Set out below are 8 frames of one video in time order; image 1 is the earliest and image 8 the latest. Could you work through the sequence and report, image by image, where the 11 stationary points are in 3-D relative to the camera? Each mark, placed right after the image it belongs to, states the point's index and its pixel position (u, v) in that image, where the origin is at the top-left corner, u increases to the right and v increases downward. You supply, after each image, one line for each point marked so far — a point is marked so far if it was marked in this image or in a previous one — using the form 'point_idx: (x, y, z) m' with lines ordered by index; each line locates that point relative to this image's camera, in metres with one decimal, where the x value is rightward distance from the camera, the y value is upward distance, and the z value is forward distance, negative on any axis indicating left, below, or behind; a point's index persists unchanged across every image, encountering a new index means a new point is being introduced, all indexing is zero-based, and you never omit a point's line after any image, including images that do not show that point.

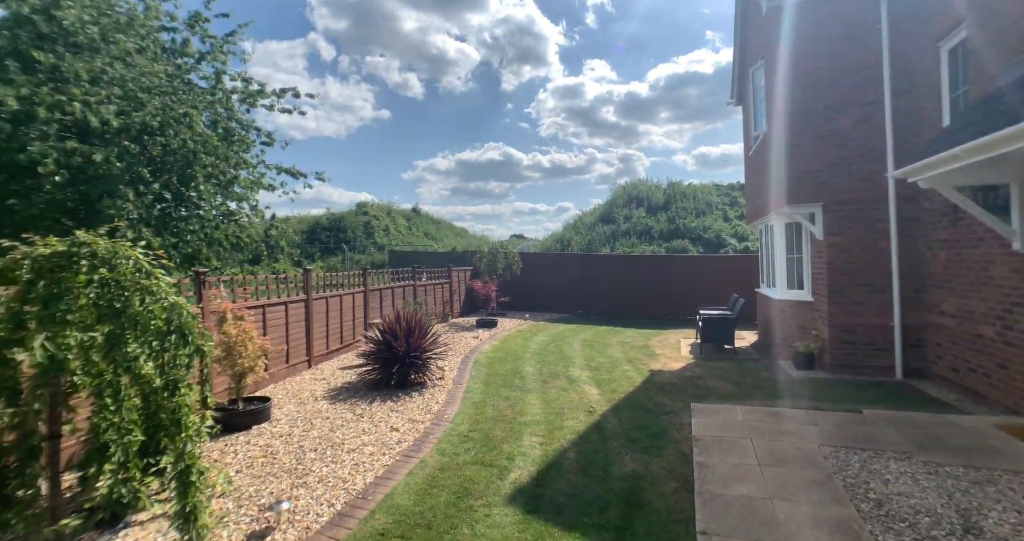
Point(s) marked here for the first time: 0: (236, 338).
0: (-3.0, -0.7, +4.7) m
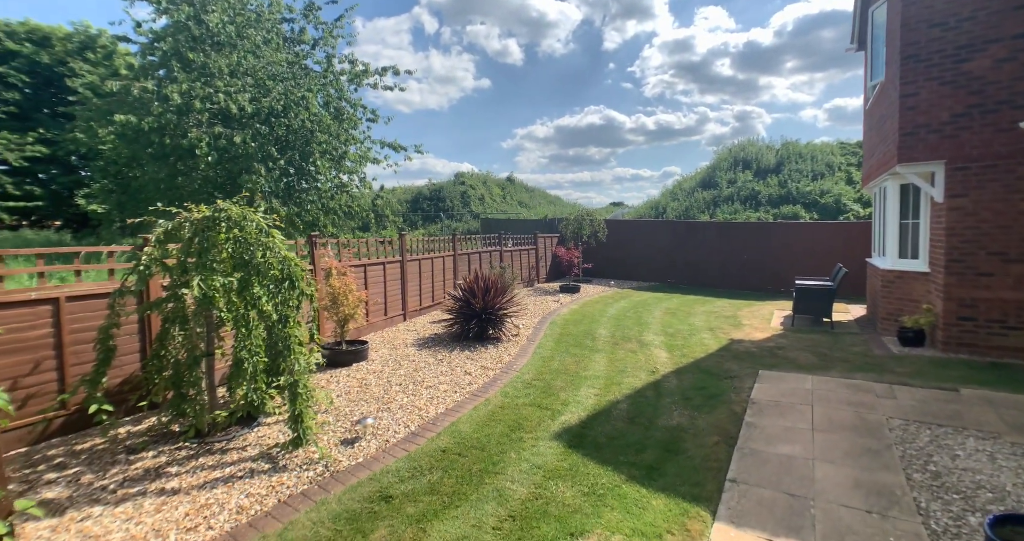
0: (-2.3, -0.3, +5.7) m
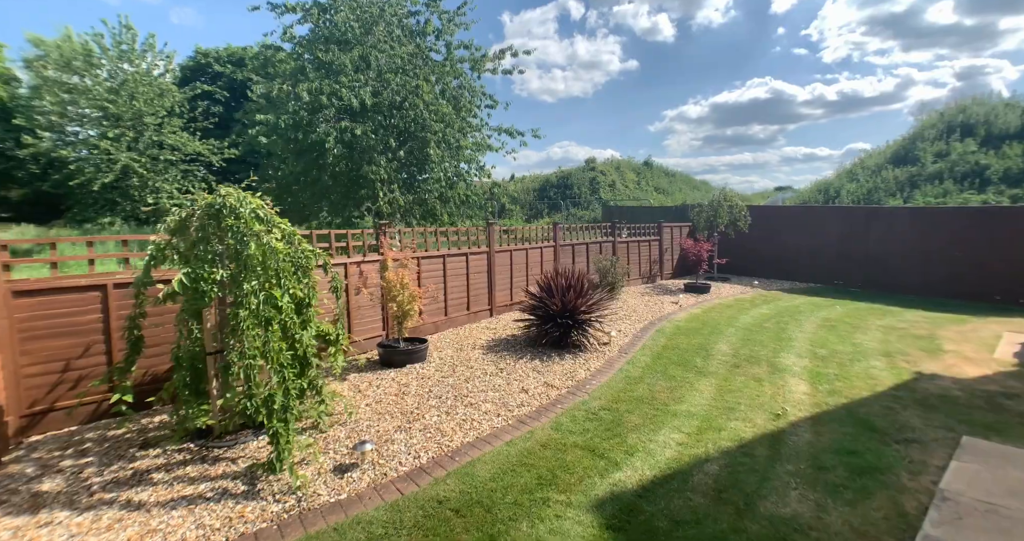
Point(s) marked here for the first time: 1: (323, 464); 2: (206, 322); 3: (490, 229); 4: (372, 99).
0: (-1.4, -0.2, +5.2) m
1: (-1.4, -1.4, +3.2) m
2: (-2.4, -0.4, +3.5) m
3: (-0.4, +0.7, +7.9) m
4: (-3.9, +4.8, +12.8) m
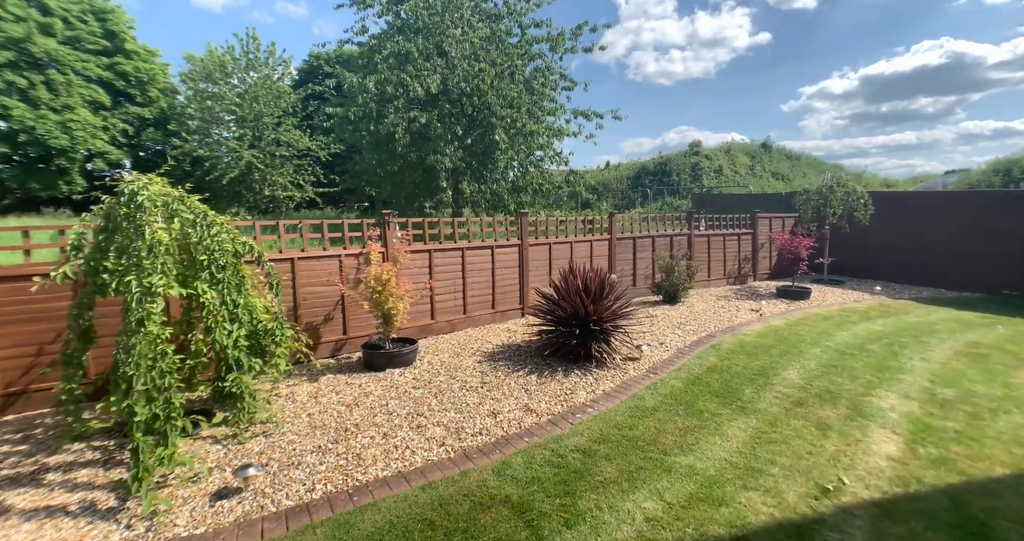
0: (-1.5, -0.1, +4.8) m
1: (-1.9, -1.4, +2.8) m
2: (-2.8, -0.3, +3.3) m
3: (+0.2, +0.8, +7.1) m
4: (-2.0, +5.1, +12.6) m
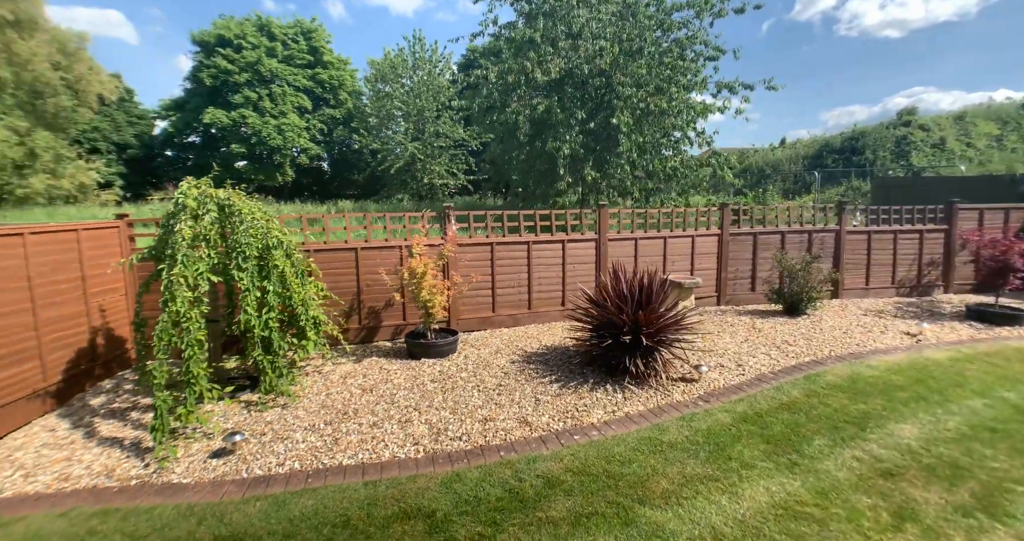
0: (-1.1, 0.0, +5.0) m
1: (-2.2, -1.3, +3.4) m
2: (-2.8, -0.2, +4.1) m
3: (+1.3, +0.8, +6.6) m
4: (+1.3, +5.4, +12.3) m
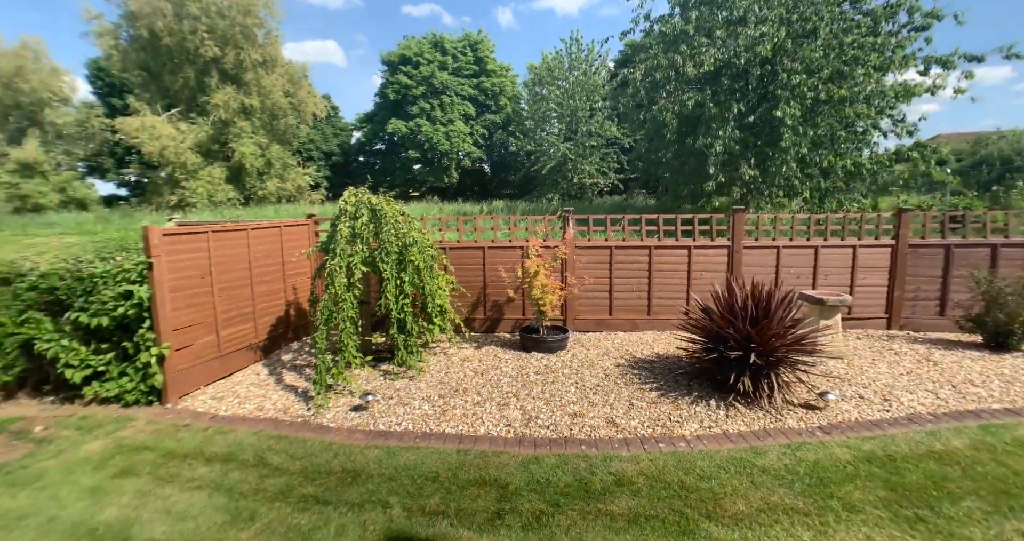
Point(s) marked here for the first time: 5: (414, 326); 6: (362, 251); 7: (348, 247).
0: (+0.2, 0.0, +5.4) m
1: (-1.5, -1.2, +4.3) m
2: (-1.7, -0.1, +5.1) m
3: (+3.0, +0.7, +6.1) m
4: (+5.1, +5.2, +11.5) m
5: (-1.0, -0.6, +4.8) m
6: (-1.5, +0.2, +4.5) m
7: (-1.6, +0.2, +4.4) m
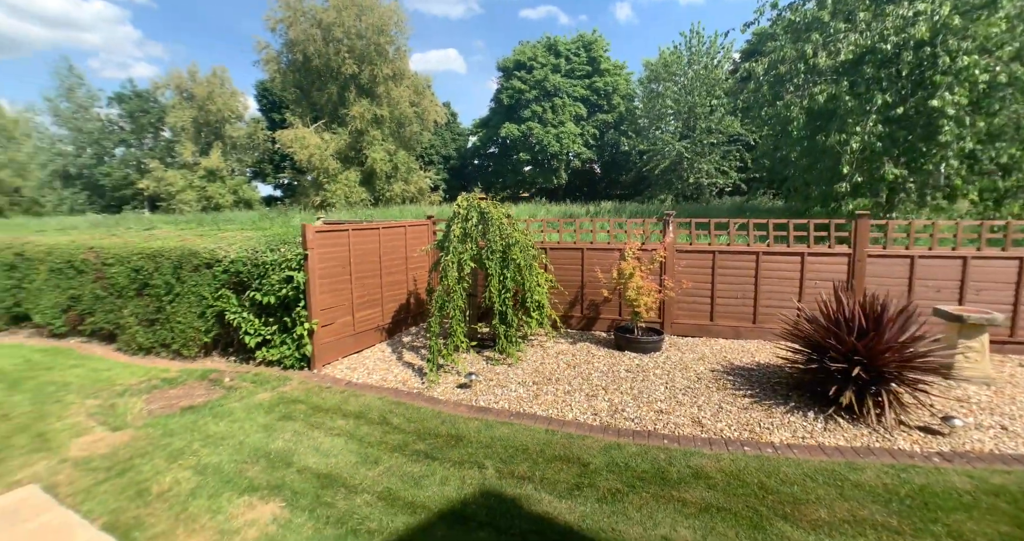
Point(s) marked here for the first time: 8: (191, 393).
0: (+1.4, 0.0, +5.6) m
1: (-0.6, -1.1, +4.8) m
2: (-0.6, 0.0, +5.7) m
3: (+4.3, +0.6, +5.6) m
4: (+7.7, +5.0, +10.4) m
5: (0.0, -0.6, +5.3) m
6: (-0.5, +0.2, +5.1) m
7: (-0.6, +0.3, +5.0) m
8: (-3.5, -1.3, +5.0) m
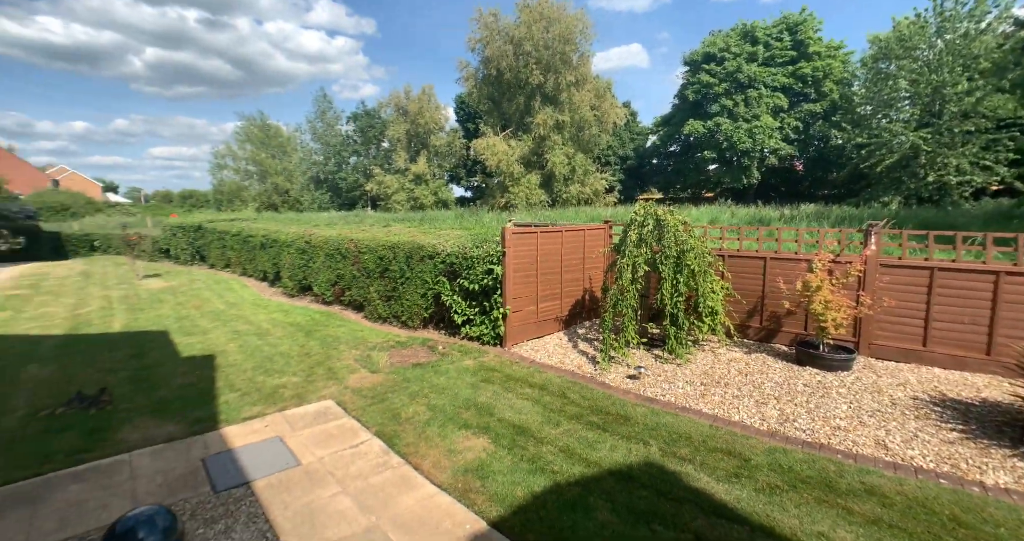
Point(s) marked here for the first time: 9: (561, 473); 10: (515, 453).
0: (+3.5, -0.2, +5.3) m
1: (+1.4, -1.2, +5.3) m
2: (+1.7, -0.1, +6.1) m
3: (+6.3, +0.3, +4.3) m
4: (+11.4, +4.4, +7.4) m
5: (+2.1, -0.6, +5.5) m
6: (+1.6, +0.2, +5.5) m
7: (+1.5, +0.3, +5.4) m
8: (-1.4, -1.2, +6.5) m
9: (+0.3, -1.5, +3.3) m
10: (0.0, -1.5, +3.6) m
